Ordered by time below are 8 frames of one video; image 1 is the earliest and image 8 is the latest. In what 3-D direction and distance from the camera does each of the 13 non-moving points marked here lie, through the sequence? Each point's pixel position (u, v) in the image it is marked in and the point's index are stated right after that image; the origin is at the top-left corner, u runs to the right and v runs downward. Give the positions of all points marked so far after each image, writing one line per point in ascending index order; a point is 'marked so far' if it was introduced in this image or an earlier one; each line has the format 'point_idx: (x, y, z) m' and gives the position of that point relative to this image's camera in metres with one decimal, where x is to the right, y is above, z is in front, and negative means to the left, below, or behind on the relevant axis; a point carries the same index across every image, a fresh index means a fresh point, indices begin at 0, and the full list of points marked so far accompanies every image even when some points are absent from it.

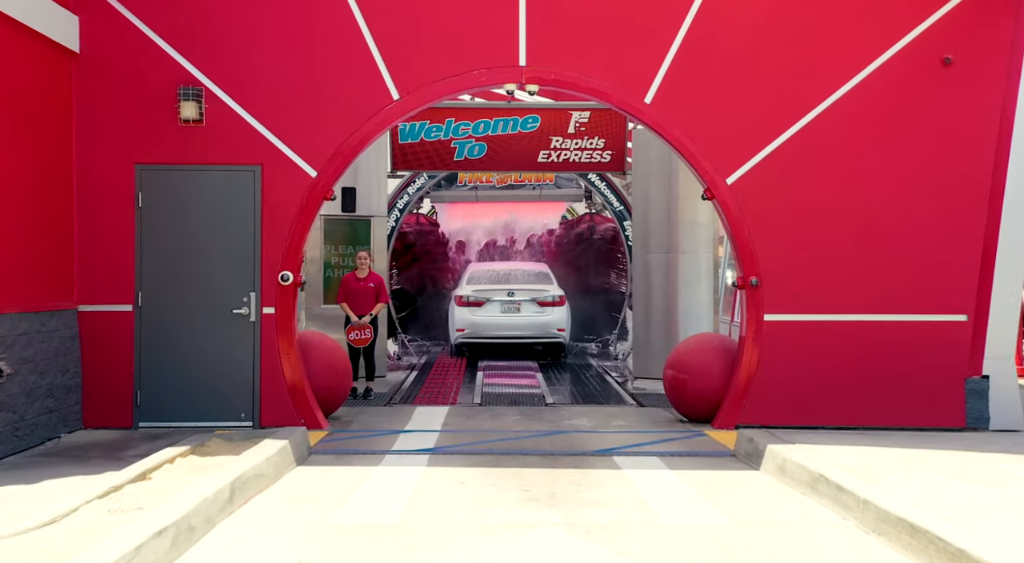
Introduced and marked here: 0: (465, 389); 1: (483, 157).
0: (-0.6, -1.4, +9.9) m
1: (-0.4, +1.7, +10.3) m
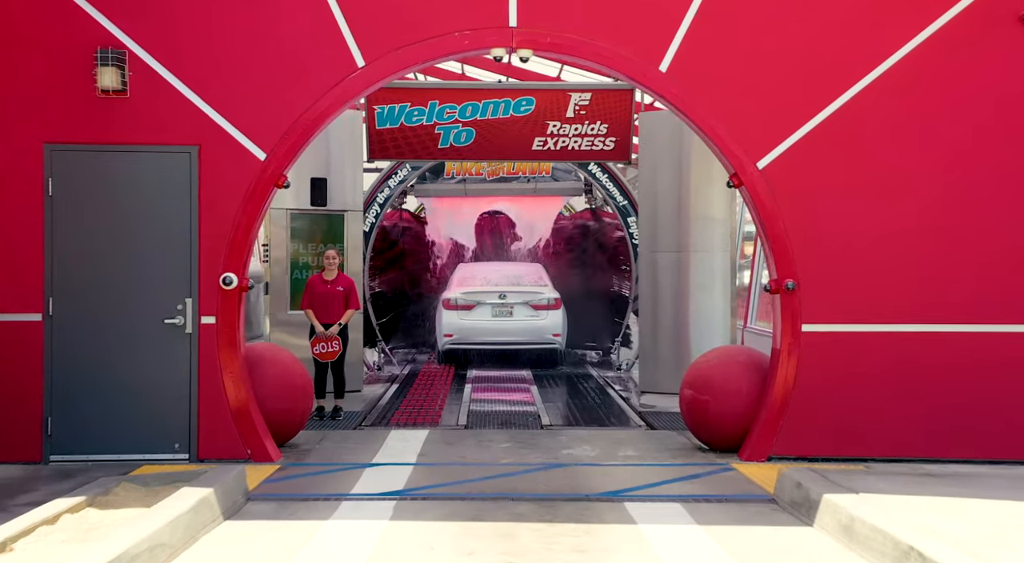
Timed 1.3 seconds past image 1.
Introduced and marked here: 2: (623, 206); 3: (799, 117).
0: (-0.7, -1.4, +8.8) m
1: (-0.5, +1.7, +9.2) m
2: (+1.6, +1.1, +11.0) m
3: (+2.2, +1.3, +5.8) m
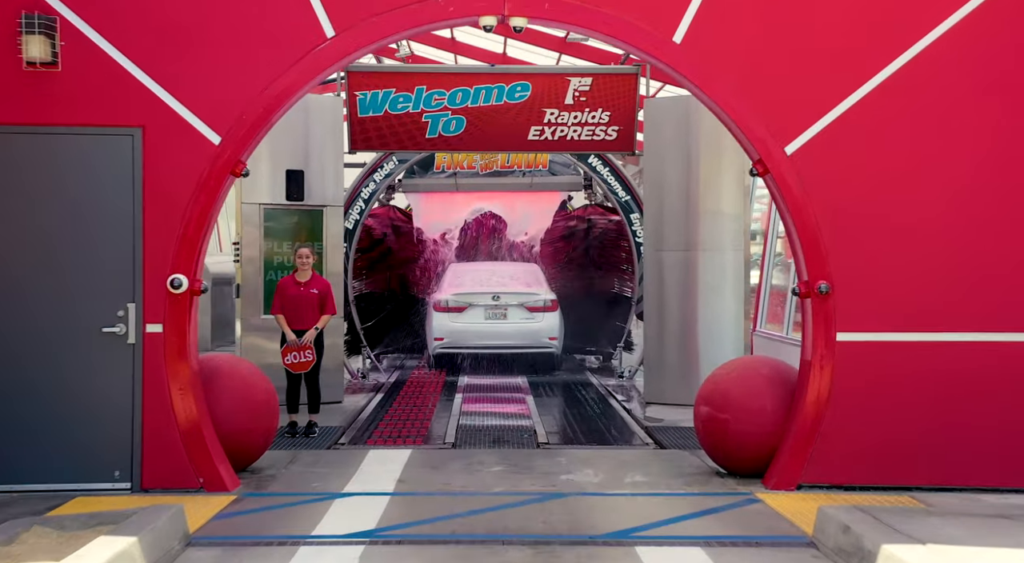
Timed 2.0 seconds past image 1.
0: (-0.8, -1.4, +8.1) m
1: (-0.6, +1.6, +8.5) m
2: (+1.6, +1.1, +10.3) m
3: (+2.1, +1.2, +5.1) m
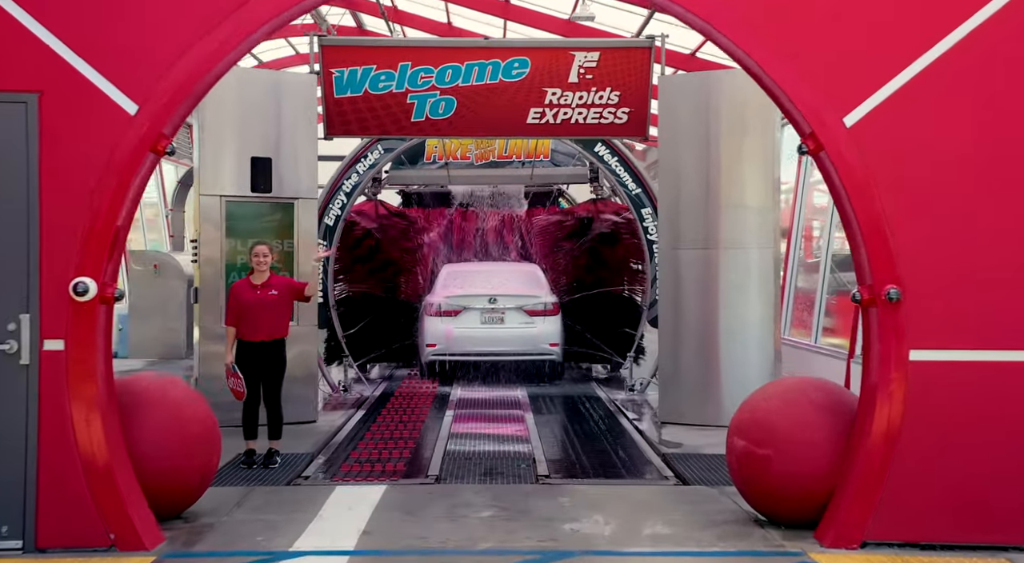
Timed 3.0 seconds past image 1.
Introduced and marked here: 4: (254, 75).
0: (-0.8, -1.5, +7.1) m
1: (-0.6, +1.6, +7.5) m
2: (+1.5, +1.0, +9.3) m
3: (+2.1, +1.2, +4.1) m
4: (-2.4, +2.0, +7.1) m
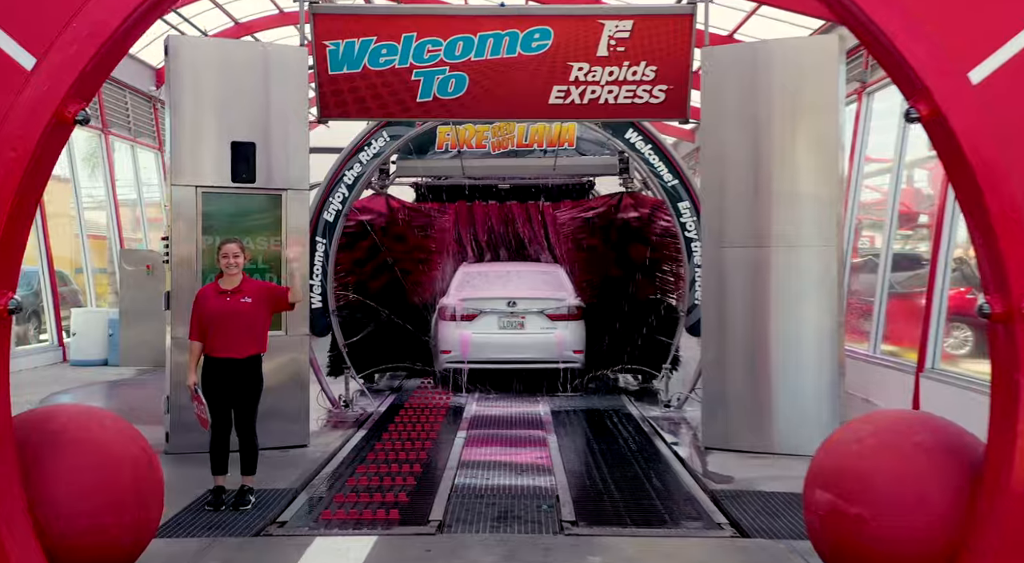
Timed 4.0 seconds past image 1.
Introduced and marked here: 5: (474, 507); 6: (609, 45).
0: (-0.7, -1.5, +6.2) m
1: (-0.4, +1.6, +6.6) m
2: (+1.8, +1.0, +8.3) m
3: (+2.2, +1.2, +3.0) m
4: (-2.3, +1.9, +6.2) m
5: (-0.2, -1.5, +4.9) m
6: (+0.8, +2.0, +6.5) m
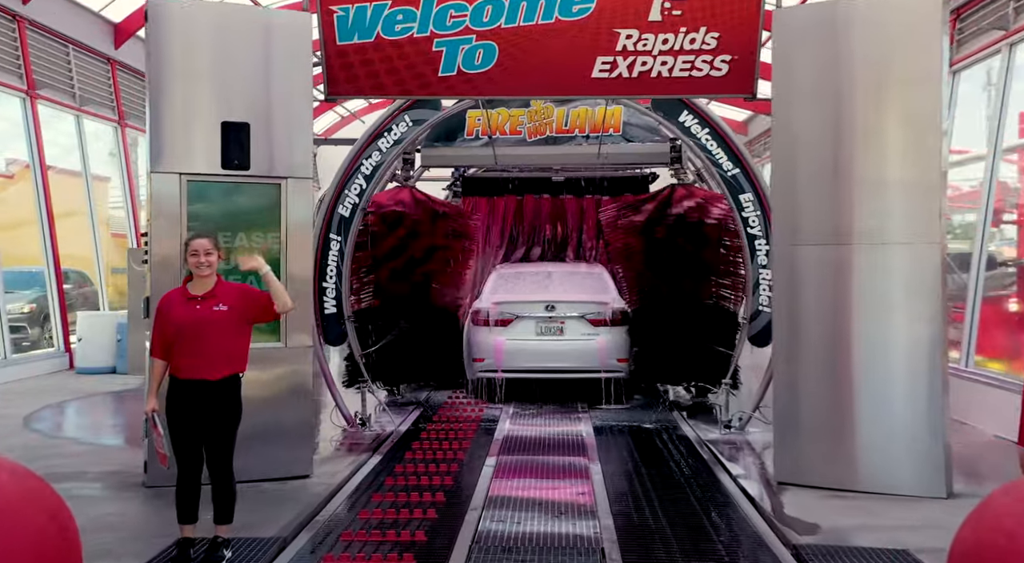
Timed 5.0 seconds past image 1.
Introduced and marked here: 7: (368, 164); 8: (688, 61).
0: (-0.4, -1.5, +5.3) m
1: (-0.2, +1.6, +5.6) m
2: (+2.1, +1.0, +7.3) m
3: (+2.2, +1.2, +2.0) m
4: (-2.0, +1.9, +5.4) m
5: (-0.1, -1.5, +4.0) m
6: (+1.1, +2.0, +5.5) m
7: (-1.3, +1.1, +7.0) m
8: (+1.3, +1.7, +5.7) m
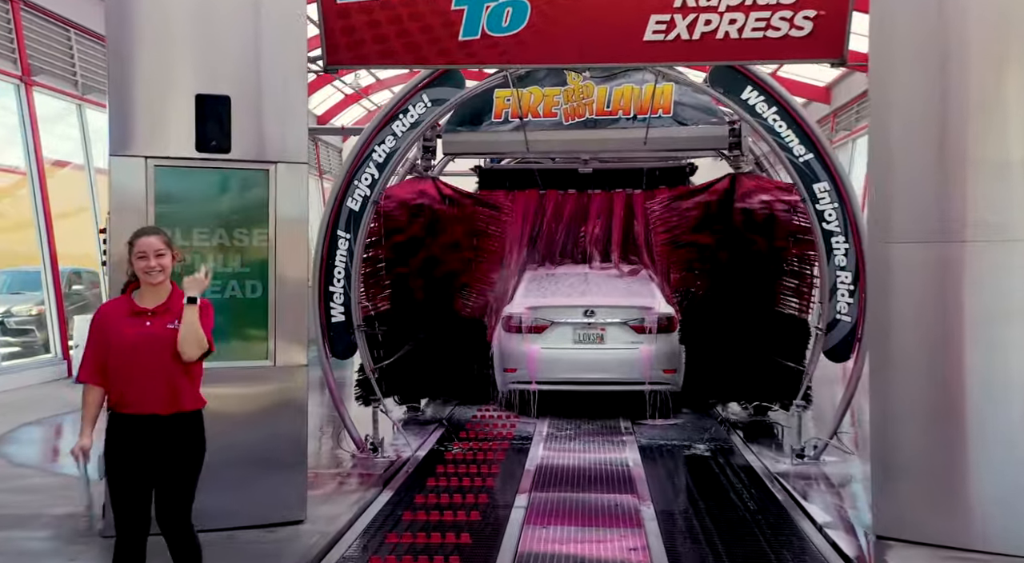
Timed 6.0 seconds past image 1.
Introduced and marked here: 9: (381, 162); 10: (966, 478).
0: (-0.2, -1.6, +4.3) m
1: (+0.1, +1.5, +4.7) m
2: (+2.4, +1.0, +6.2) m
3: (+2.3, +1.1, +0.9) m
4: (-1.8, +1.9, +4.5) m
5: (+0.1, -1.5, +3.0) m
6: (+1.3, +2.0, +4.5) m
7: (-1.1, +1.1, +6.1) m
8: (+1.6, +1.6, +4.7) m
9: (-1.1, +1.0, +6.1) m
10: (+2.8, -1.2, +4.7) m
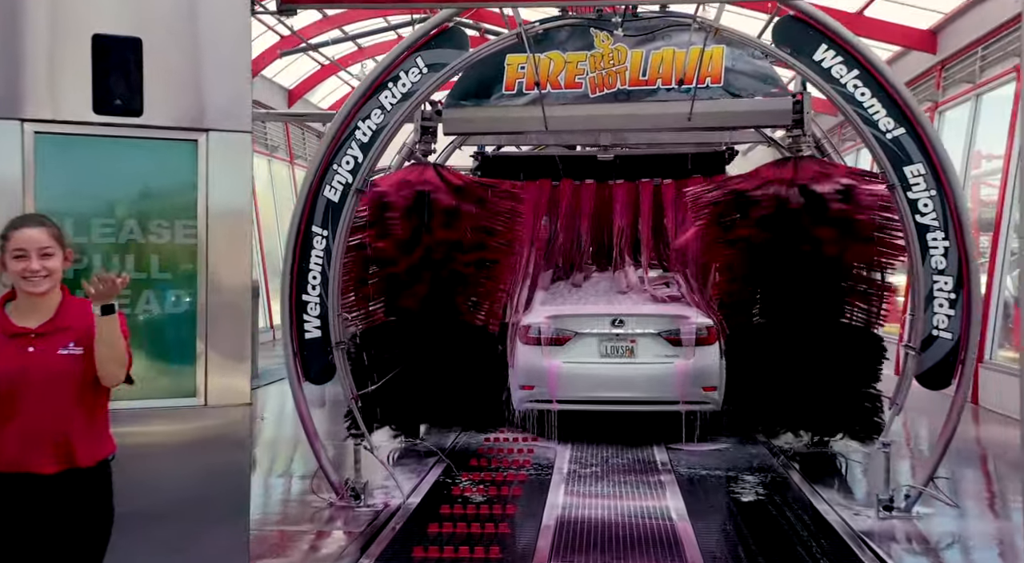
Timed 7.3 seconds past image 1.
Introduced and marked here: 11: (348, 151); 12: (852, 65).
0: (-0.1, -1.6, +3.2) m
1: (+0.1, +1.5, +3.5) m
2: (+2.5, +0.9, +5.0) m
3: (+2.3, +1.1, -0.3) m
4: (-1.7, +1.8, +3.4) m
5: (+0.1, -1.6, +1.9) m
6: (+1.4, +1.9, +3.3) m
7: (-1.0, +1.0, +5.0) m
8: (+1.6, +1.6, +3.5) m
9: (-1.0, +0.9, +5.0) m
10: (+2.9, -1.2, +3.5) m
11: (-1.1, +0.9, +5.0) m
12: (+2.2, +1.4, +5.0) m
